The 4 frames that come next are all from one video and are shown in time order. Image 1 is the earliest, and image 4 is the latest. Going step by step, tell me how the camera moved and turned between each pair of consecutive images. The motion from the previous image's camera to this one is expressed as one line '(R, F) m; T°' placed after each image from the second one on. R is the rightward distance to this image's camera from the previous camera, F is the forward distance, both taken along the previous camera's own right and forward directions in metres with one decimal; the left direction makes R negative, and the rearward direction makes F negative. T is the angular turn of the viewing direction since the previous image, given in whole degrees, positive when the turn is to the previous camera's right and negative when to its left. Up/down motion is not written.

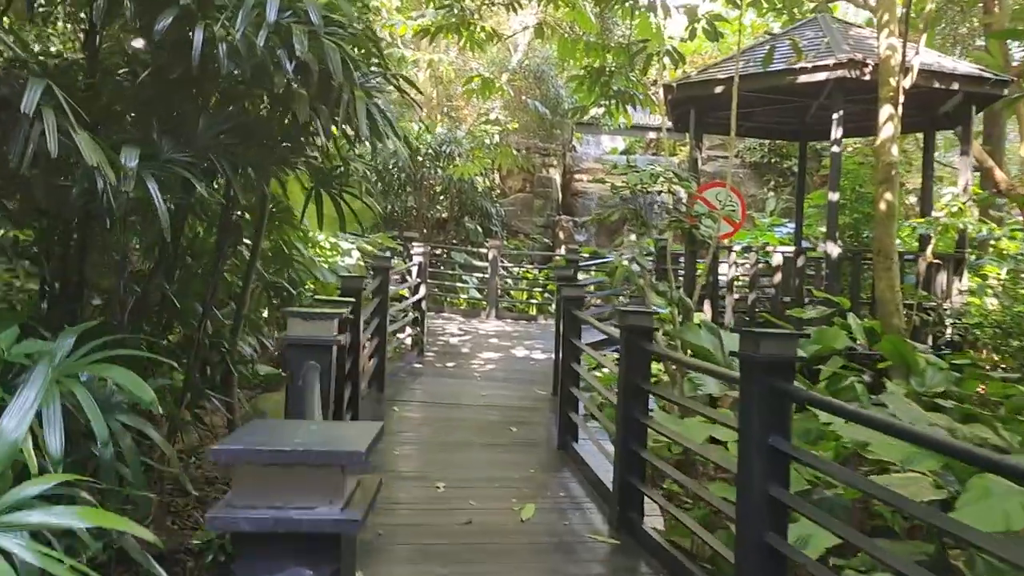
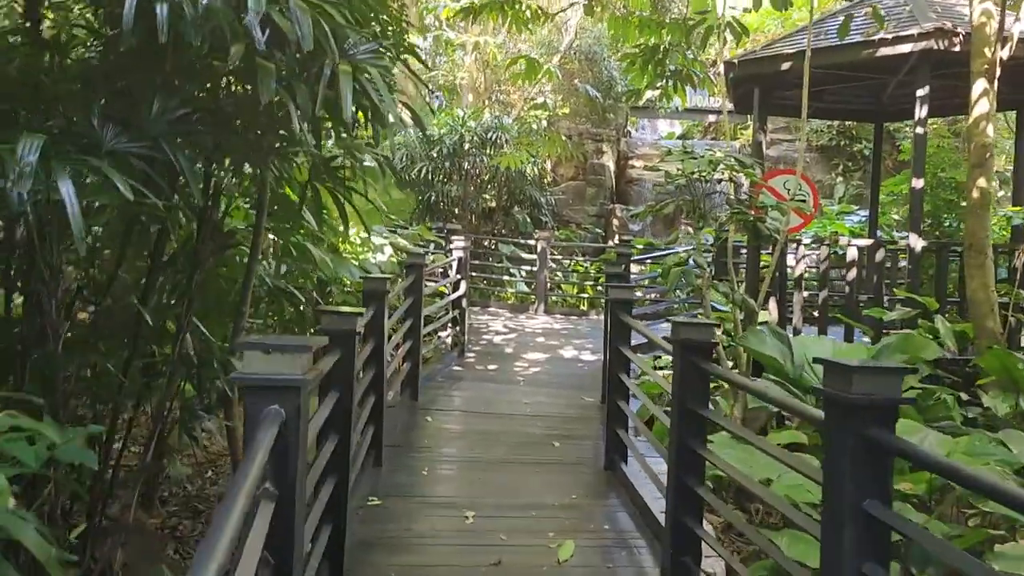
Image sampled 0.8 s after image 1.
(+0.1, +0.4) m; -4°
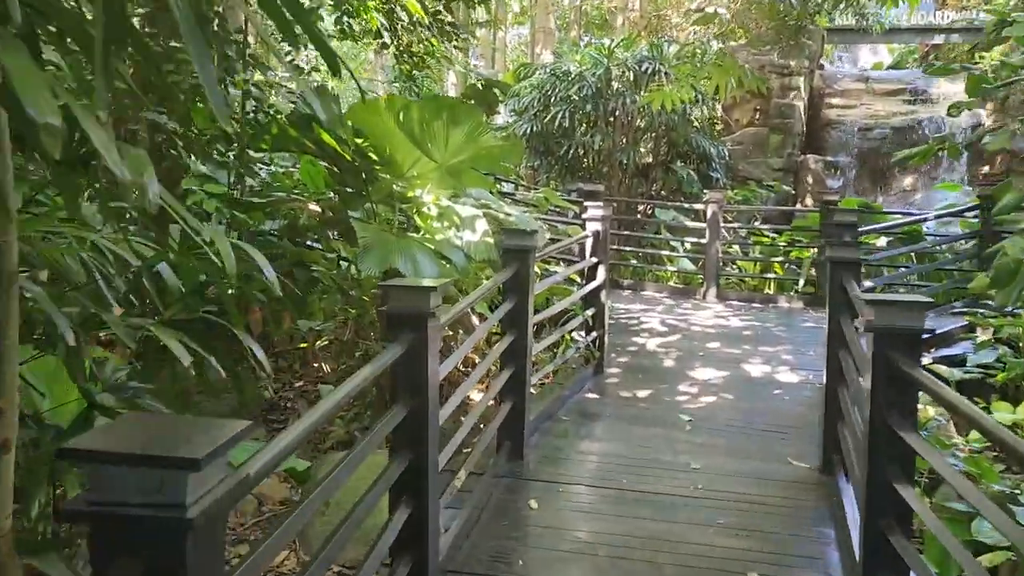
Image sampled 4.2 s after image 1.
(0.0, +1.7) m; -11°
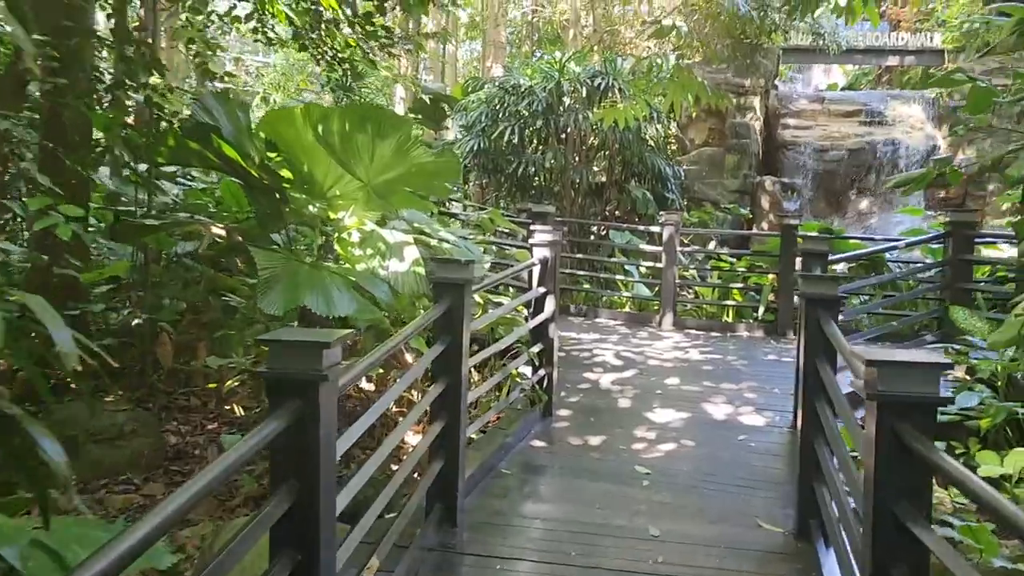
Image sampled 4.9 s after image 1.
(+0.1, +0.4) m; +3°
